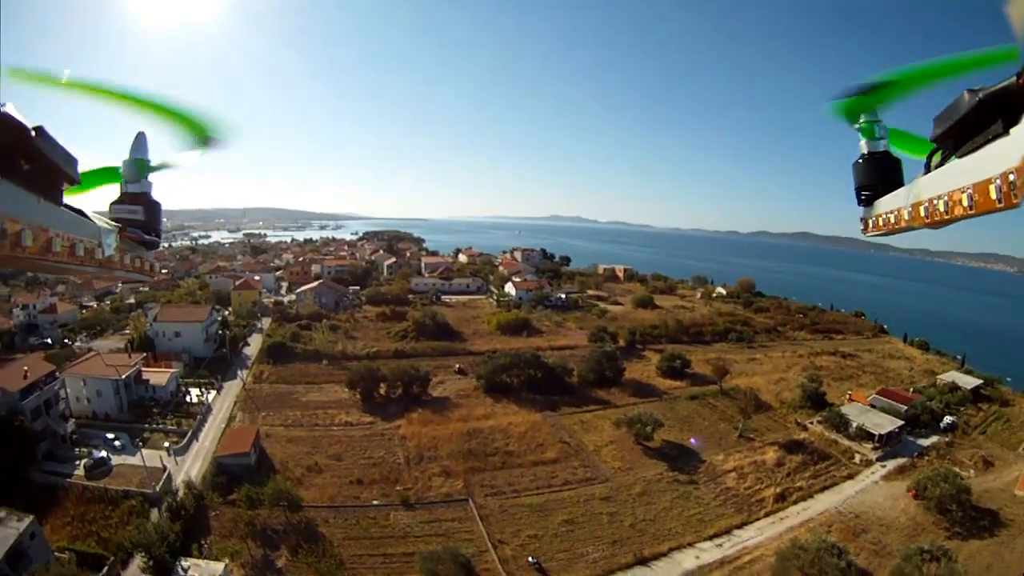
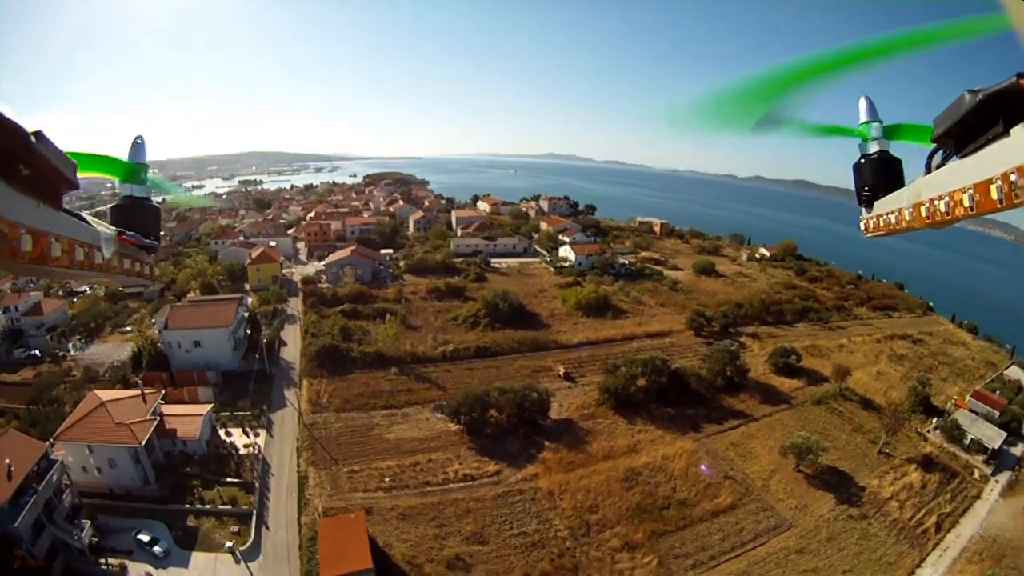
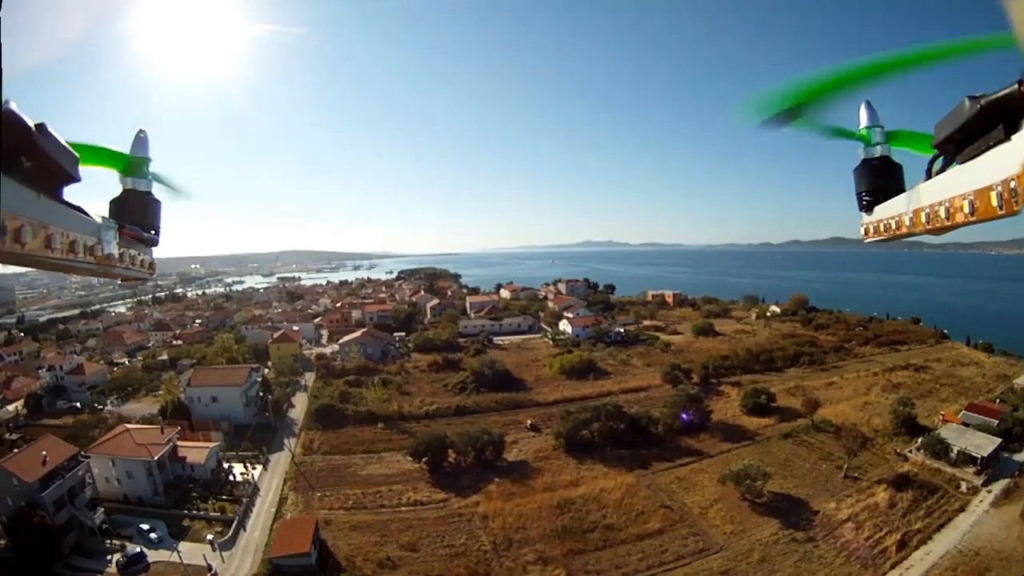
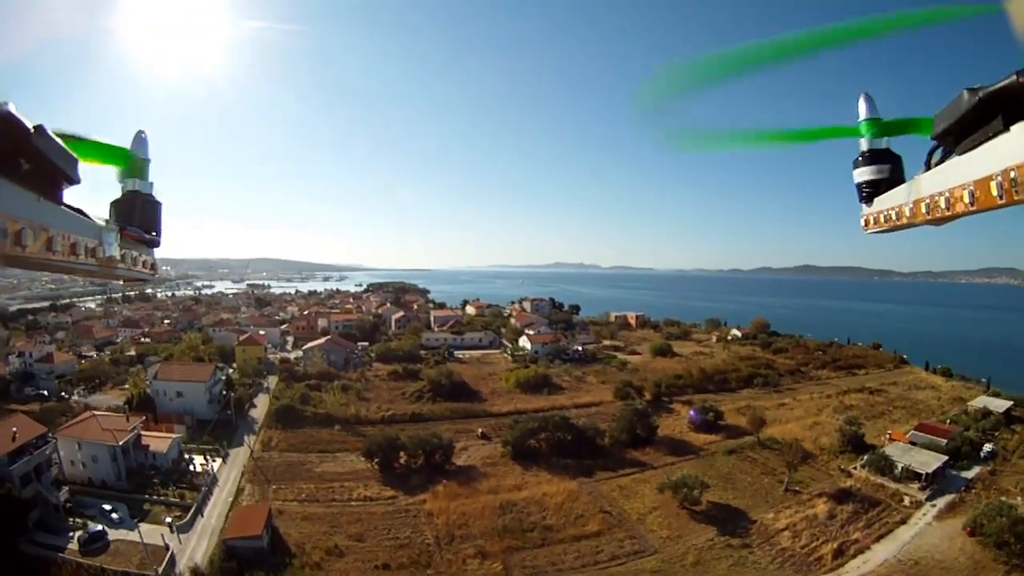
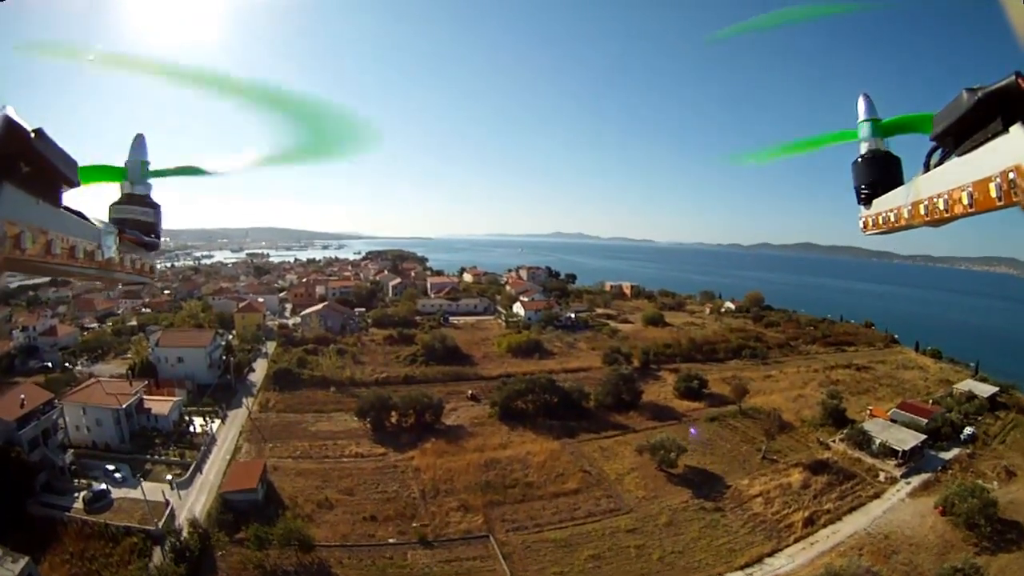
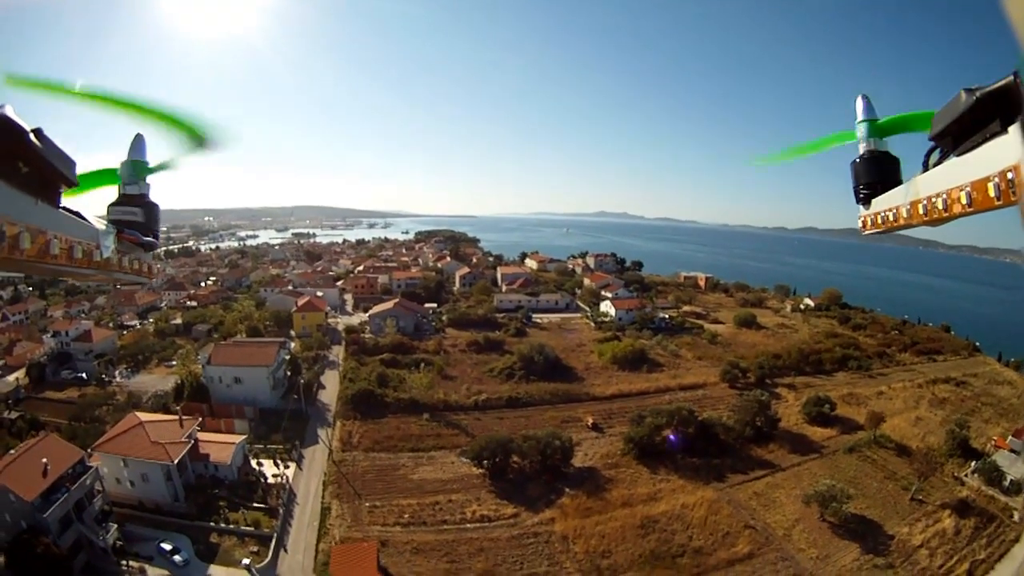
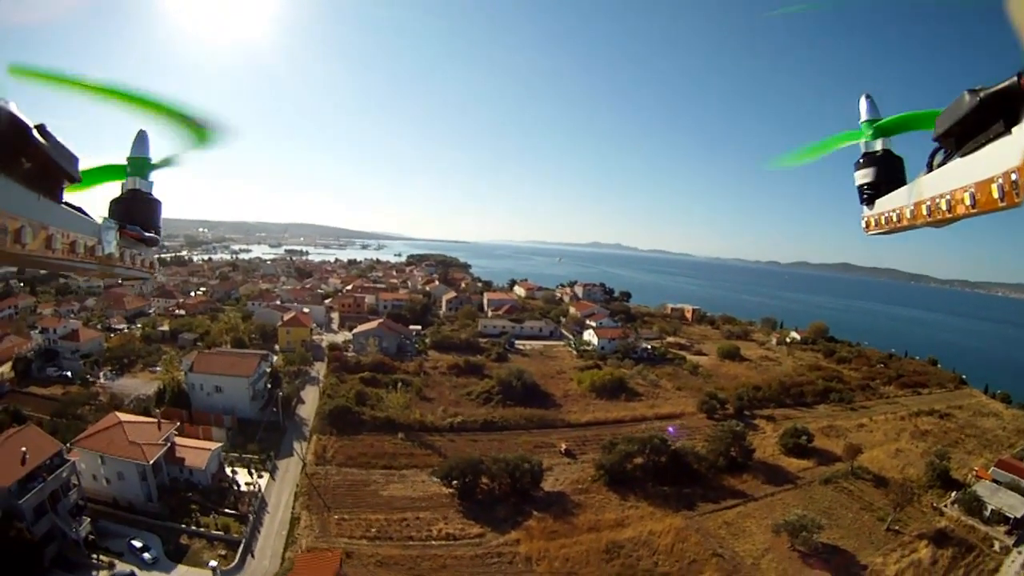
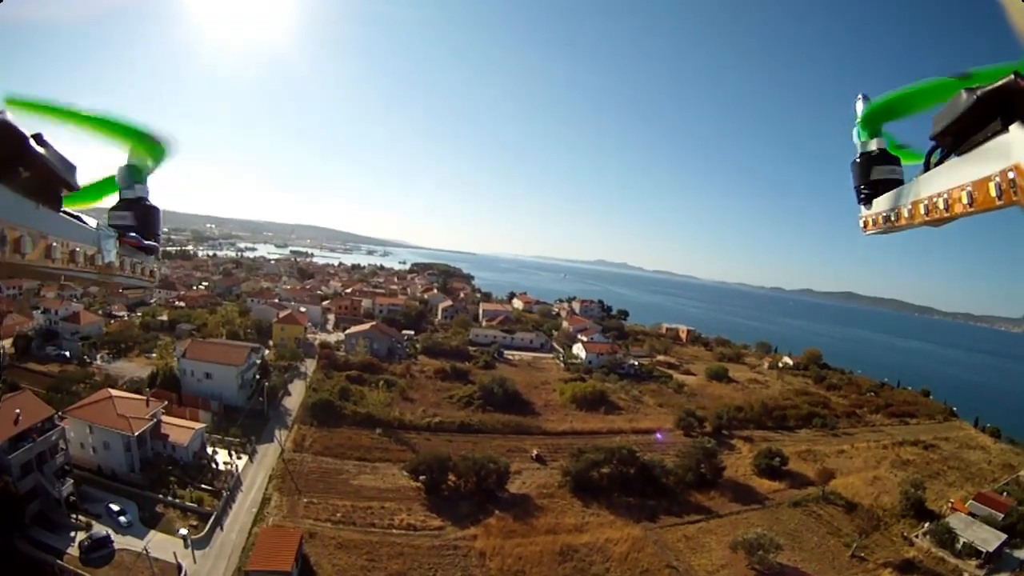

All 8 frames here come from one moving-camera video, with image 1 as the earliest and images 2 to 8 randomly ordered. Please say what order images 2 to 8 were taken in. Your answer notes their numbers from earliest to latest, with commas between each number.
5, 4, 3, 8, 7, 6, 2
